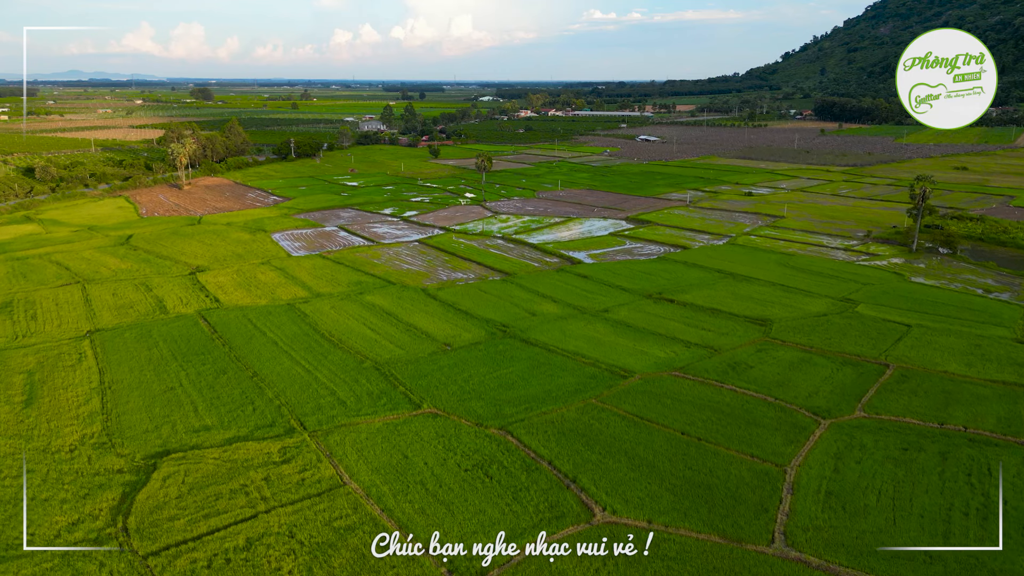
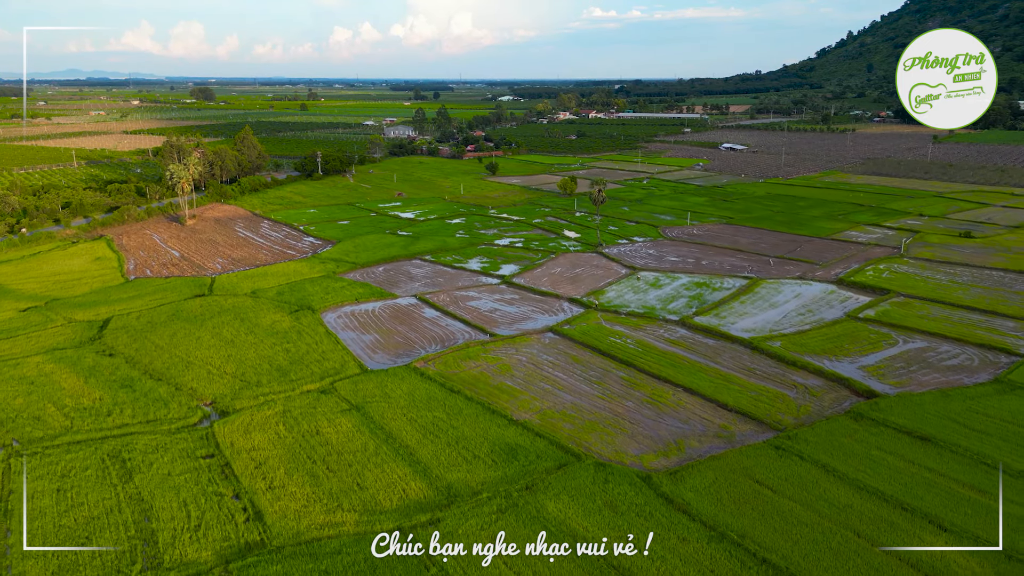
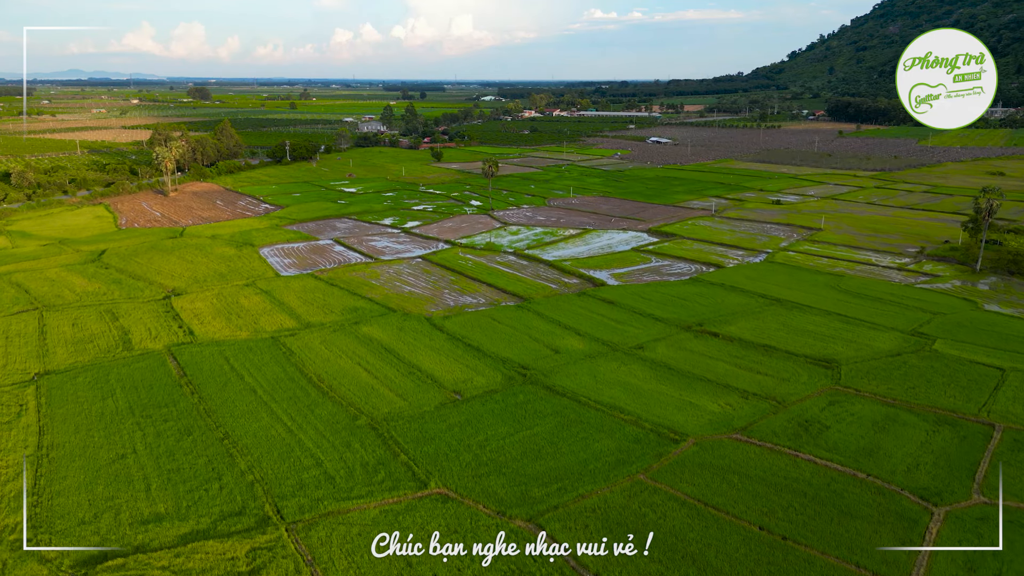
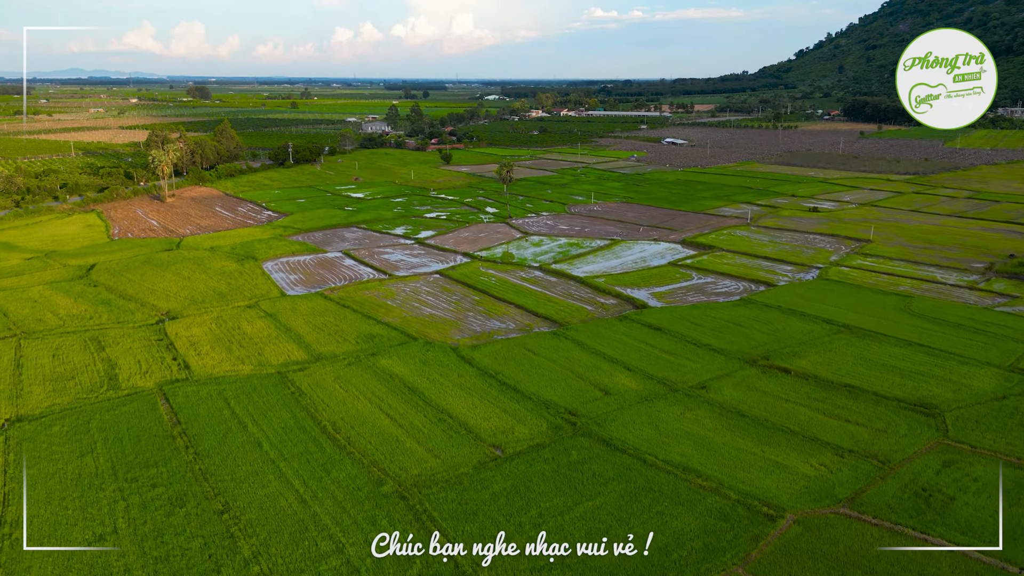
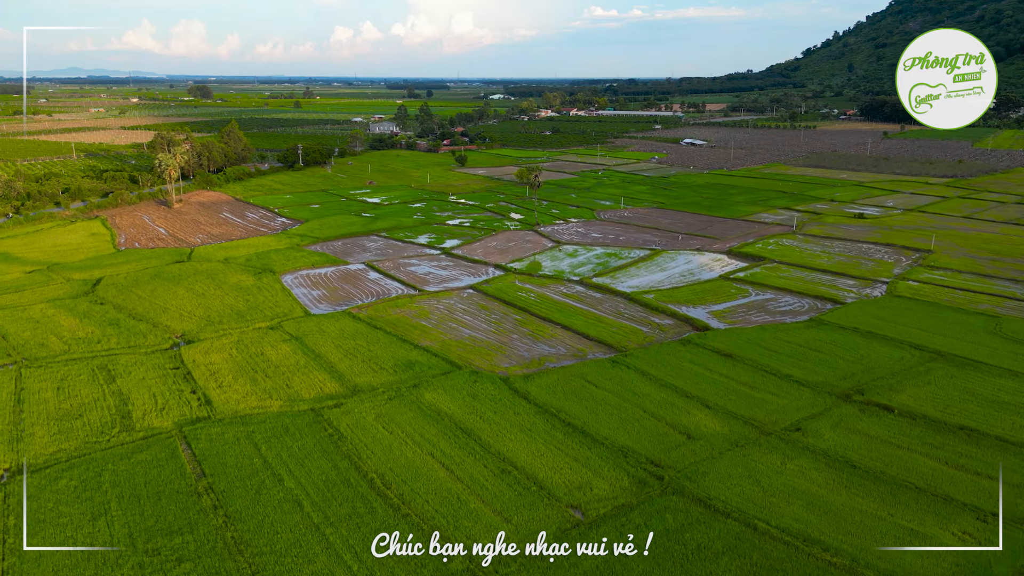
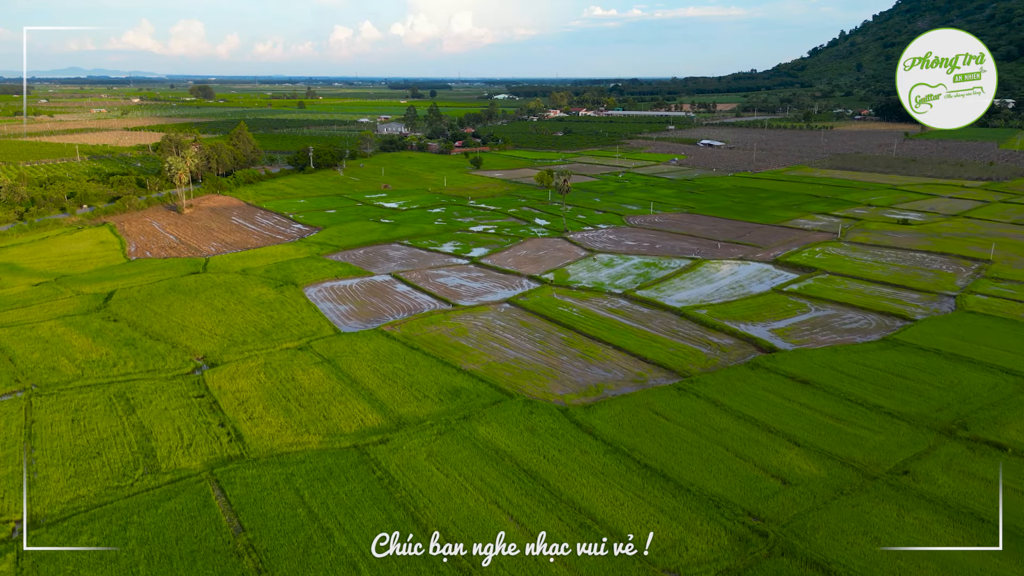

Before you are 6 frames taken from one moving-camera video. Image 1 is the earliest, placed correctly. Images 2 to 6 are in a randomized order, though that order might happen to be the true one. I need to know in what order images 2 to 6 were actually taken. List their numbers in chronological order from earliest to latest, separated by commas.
3, 4, 5, 6, 2
